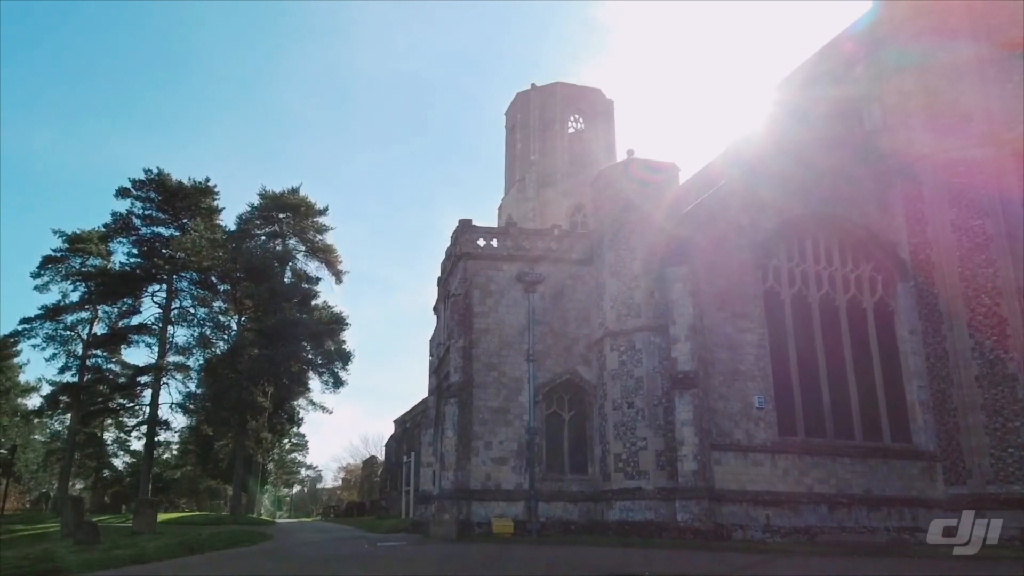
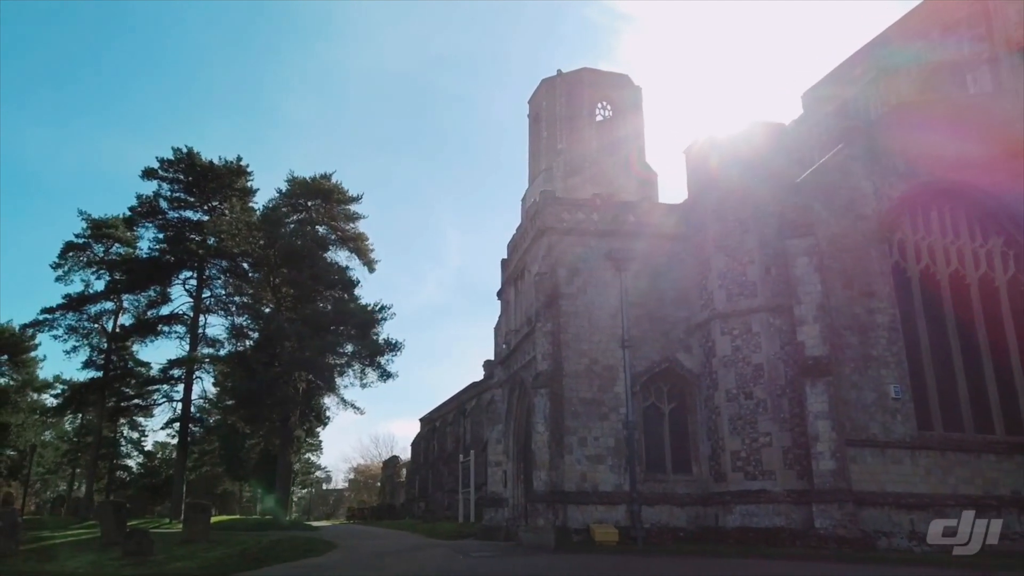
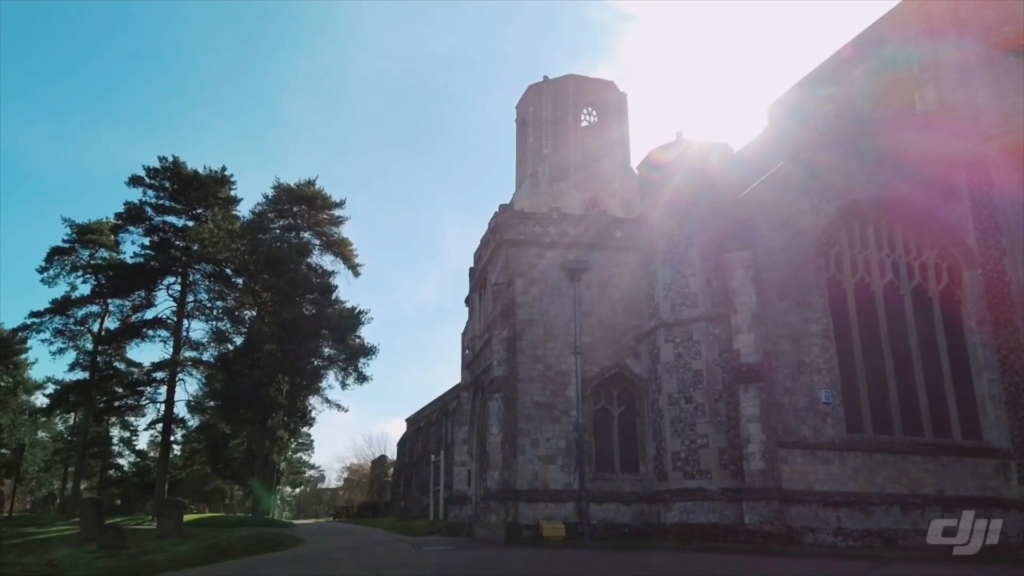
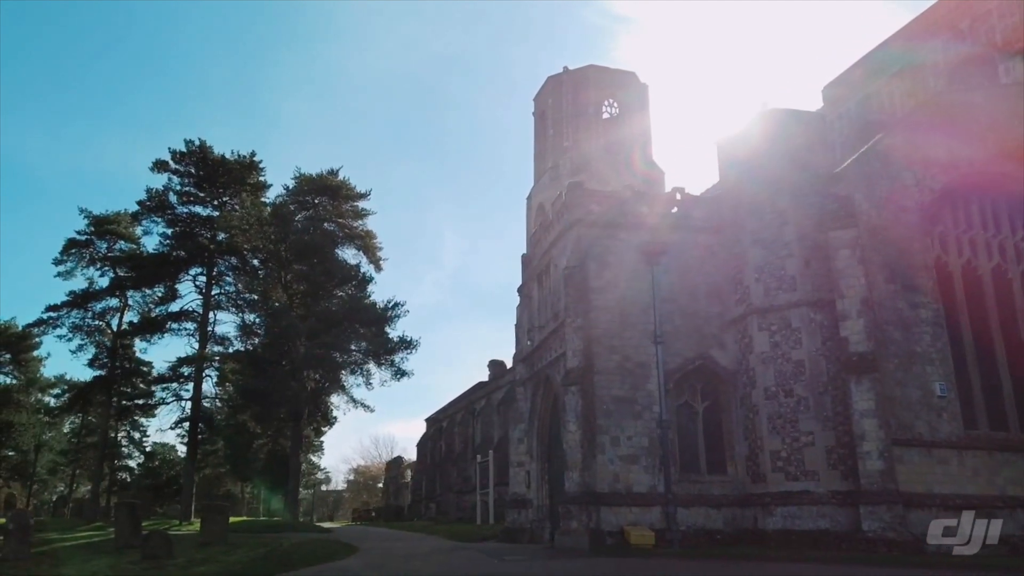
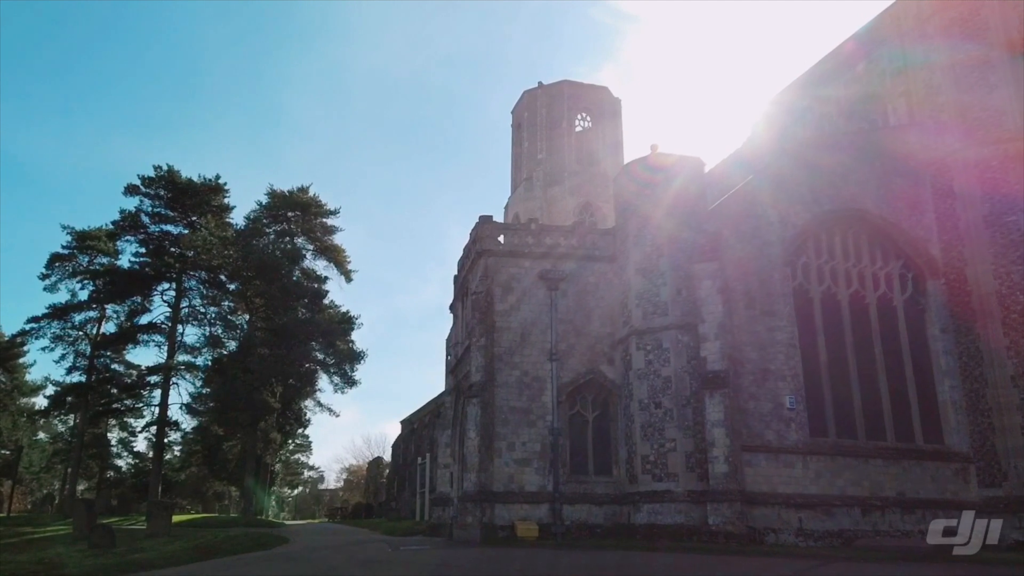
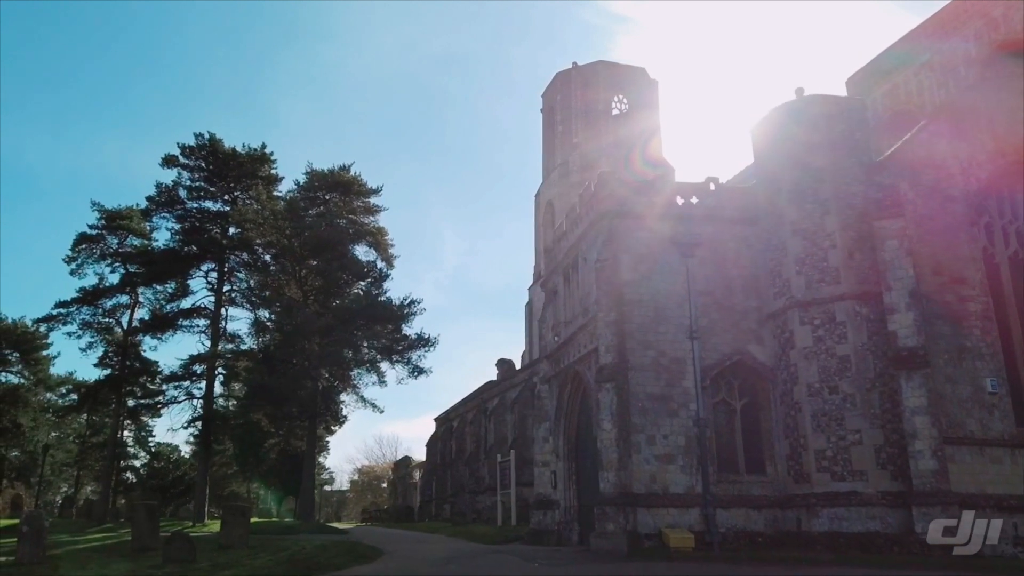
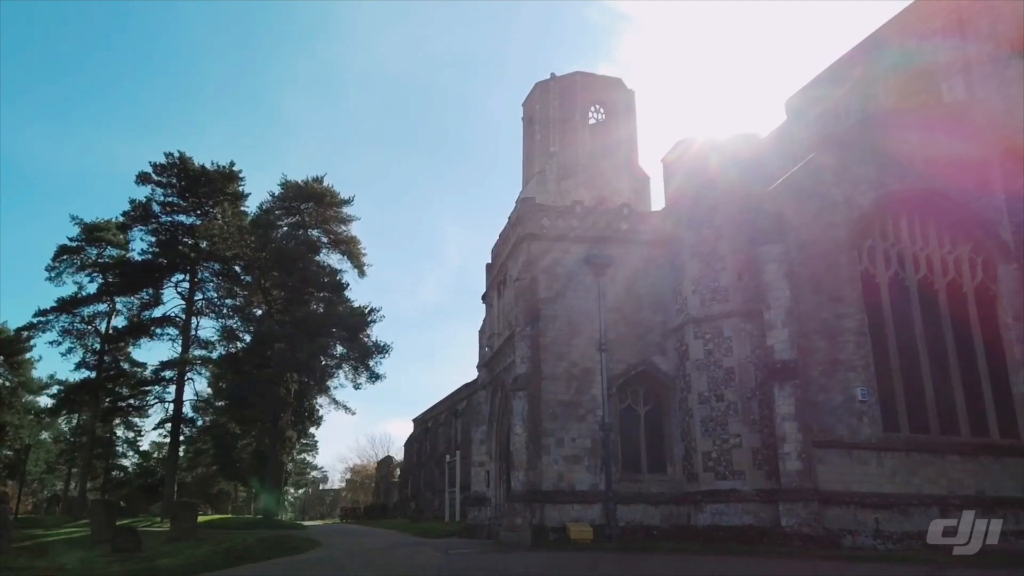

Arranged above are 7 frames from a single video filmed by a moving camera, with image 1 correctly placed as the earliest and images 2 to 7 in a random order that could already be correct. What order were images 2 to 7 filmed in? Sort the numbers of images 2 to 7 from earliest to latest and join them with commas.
5, 3, 7, 2, 4, 6
